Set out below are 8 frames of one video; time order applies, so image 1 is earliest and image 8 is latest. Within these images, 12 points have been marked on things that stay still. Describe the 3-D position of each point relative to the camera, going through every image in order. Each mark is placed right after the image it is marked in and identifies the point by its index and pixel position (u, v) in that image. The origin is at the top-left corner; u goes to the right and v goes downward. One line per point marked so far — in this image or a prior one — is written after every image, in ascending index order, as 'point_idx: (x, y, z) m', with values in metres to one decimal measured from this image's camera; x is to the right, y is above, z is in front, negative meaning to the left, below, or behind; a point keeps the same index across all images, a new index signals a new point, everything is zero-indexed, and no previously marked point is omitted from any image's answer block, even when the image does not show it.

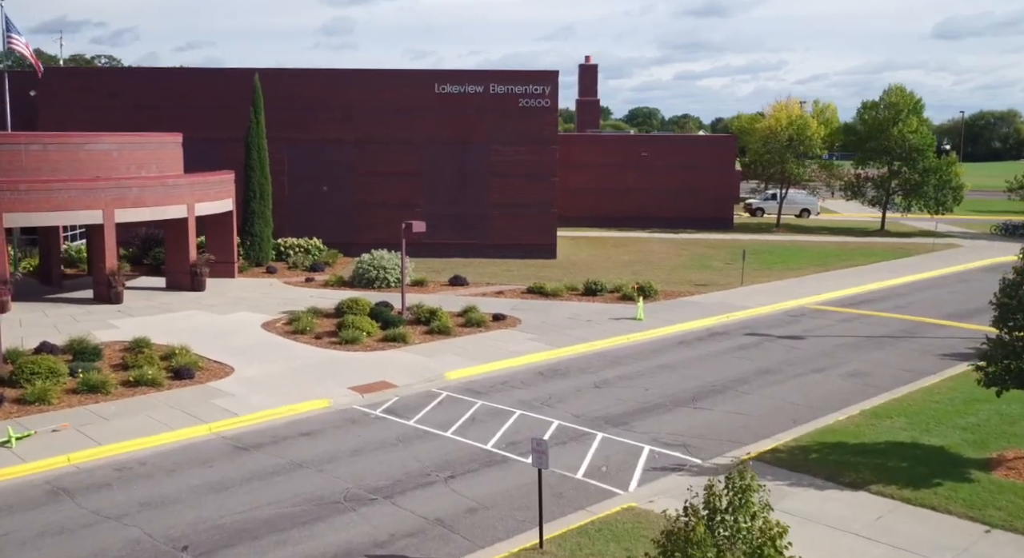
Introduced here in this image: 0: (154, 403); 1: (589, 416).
0: (-5.9, -2.1, +14.4) m
1: (+1.3, -2.3, +14.8) m
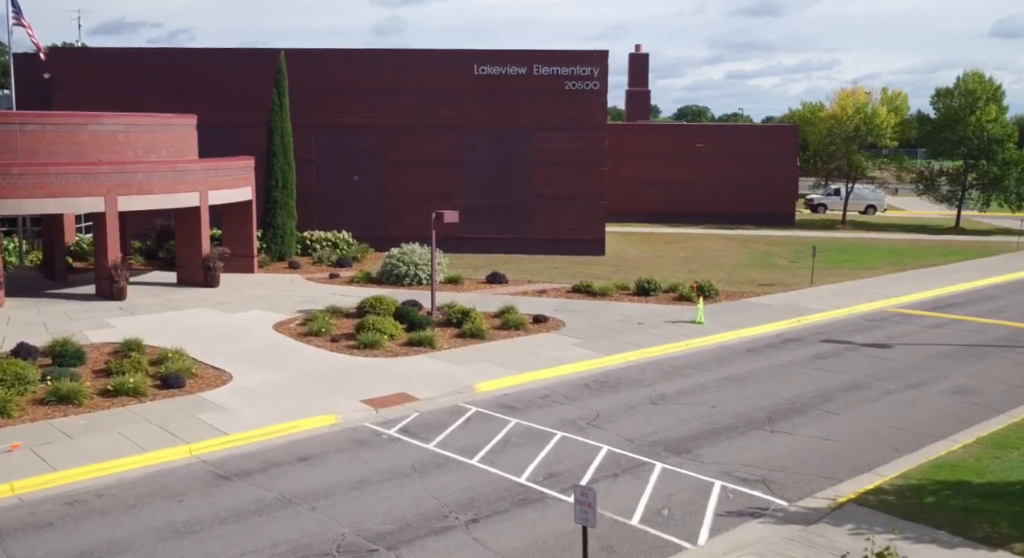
0: (-5.3, -2.0, +12.3) m
1: (+1.9, -2.3, +12.2) m
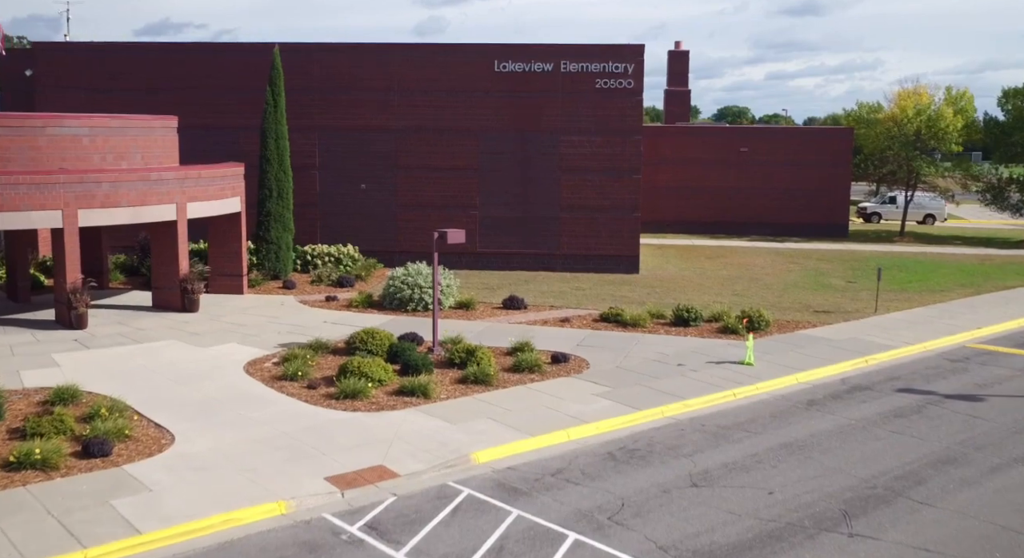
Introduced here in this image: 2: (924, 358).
0: (-5.3, -2.5, +9.6) m
1: (+1.8, -2.9, +9.3) m
2: (+8.6, -1.6, +18.3) m
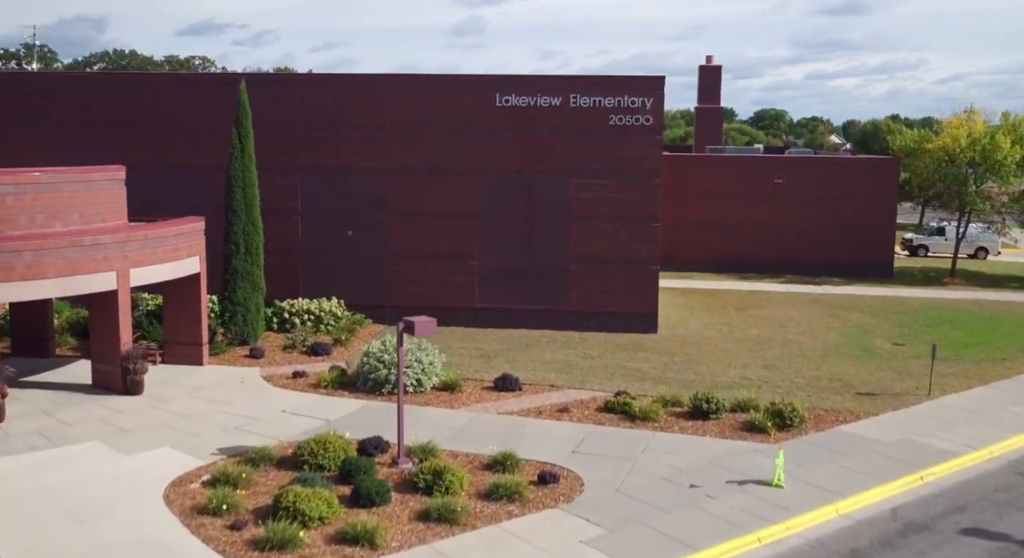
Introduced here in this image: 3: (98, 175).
0: (-5.9, -4.0, +7.1) m
1: (+1.2, -4.5, +6.5) m
2: (+8.3, -3.3, +15.3) m
3: (-8.2, +2.0, +17.4) m
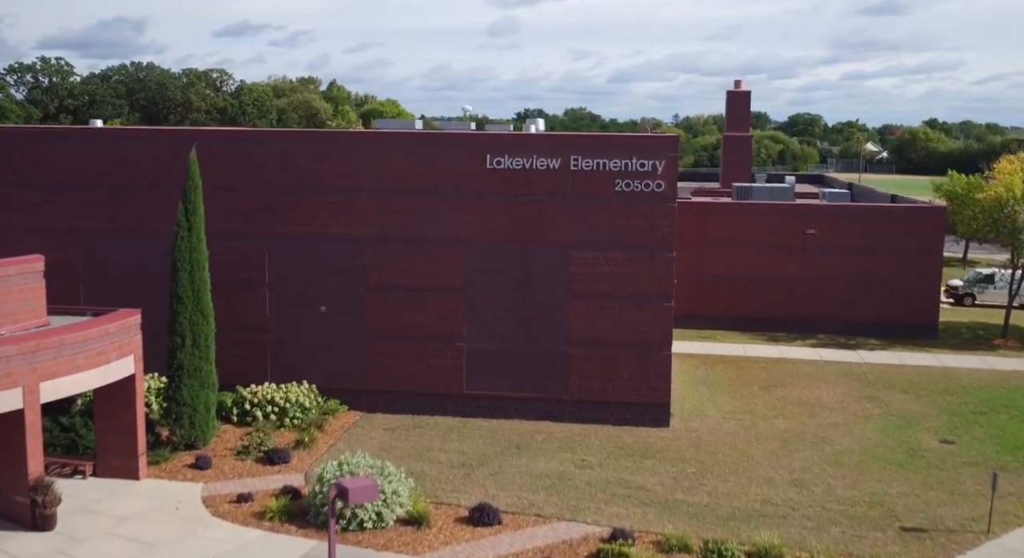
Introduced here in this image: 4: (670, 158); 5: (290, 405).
0: (-6.7, -5.9, +4.6) m
1: (+0.4, -6.4, +3.7) m
2: (+7.8, -5.4, +12.3) m
3: (-8.5, +0.1, +14.9) m
4: (+3.6, +2.7, +19.9) m
5: (-5.0, -2.8, +19.8) m
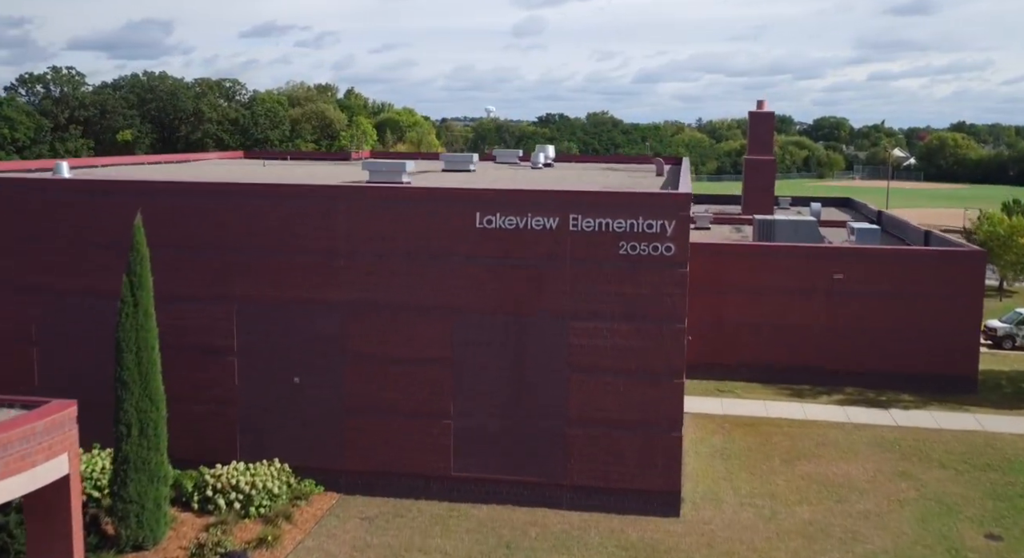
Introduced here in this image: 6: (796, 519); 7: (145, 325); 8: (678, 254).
0: (-7.3, -7.3, +2.7) m
1: (-0.2, -7.9, +1.6) m
2: (+7.4, -6.9, +10.0) m
3: (-8.8, -1.3, +13.1) m
4: (+3.4, +1.2, +17.7) m
5: (-5.2, -4.3, +17.8) m
6: (+6.1, -5.1, +18.8) m
7: (-6.5, -0.9, +15.6) m
8: (+3.4, +0.5, +17.8) m
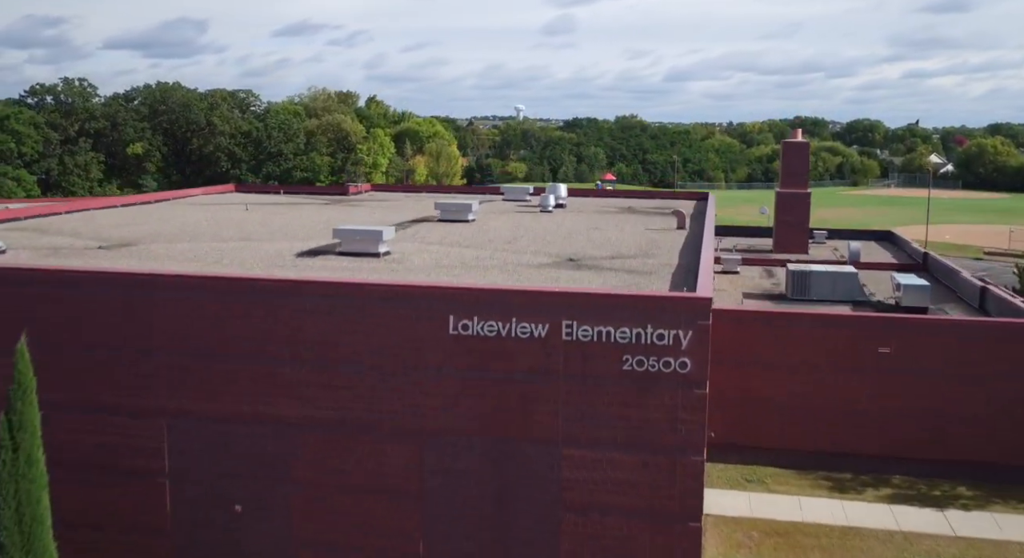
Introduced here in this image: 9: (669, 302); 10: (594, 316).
0: (-8.2, -9.3, -0.3) m
1: (-1.1, -9.9, -1.6) m
2: (+6.8, -9.0, +6.5) m
3: (-9.3, -3.2, +10.1) m
4: (+3.1, -0.8, +14.4) m
5: (-5.5, -6.3, +14.7) m
6: (+5.7, -7.2, +15.4) m
7: (-6.9, -2.8, +12.6) m
8: (+3.0, -1.5, +14.5) m
9: (+2.6, -0.4, +14.5) m
10: (+1.4, -0.6, +14.7) m
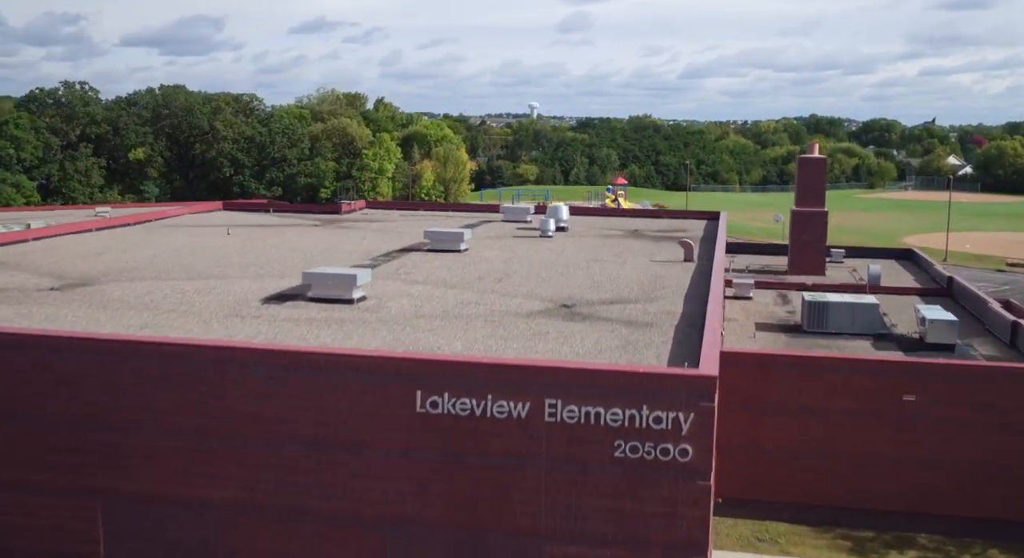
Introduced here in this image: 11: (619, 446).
0: (-8.8, -10.3, -2.1) m
1: (-1.8, -11.0, -3.4) m
2: (+6.2, -10.1, +4.6) m
3: (-9.7, -4.2, +8.4) m
4: (+2.7, -1.9, +12.4) m
5: (-5.9, -7.3, +12.9) m
6: (+5.3, -8.2, +13.4) m
7: (-7.3, -3.8, +10.8) m
8: (+2.7, -2.6, +12.5) m
9: (+2.3, -1.5, +12.5) m
10: (+1.0, -1.7, +12.8) m
11: (+1.6, -2.4, +12.7) m
